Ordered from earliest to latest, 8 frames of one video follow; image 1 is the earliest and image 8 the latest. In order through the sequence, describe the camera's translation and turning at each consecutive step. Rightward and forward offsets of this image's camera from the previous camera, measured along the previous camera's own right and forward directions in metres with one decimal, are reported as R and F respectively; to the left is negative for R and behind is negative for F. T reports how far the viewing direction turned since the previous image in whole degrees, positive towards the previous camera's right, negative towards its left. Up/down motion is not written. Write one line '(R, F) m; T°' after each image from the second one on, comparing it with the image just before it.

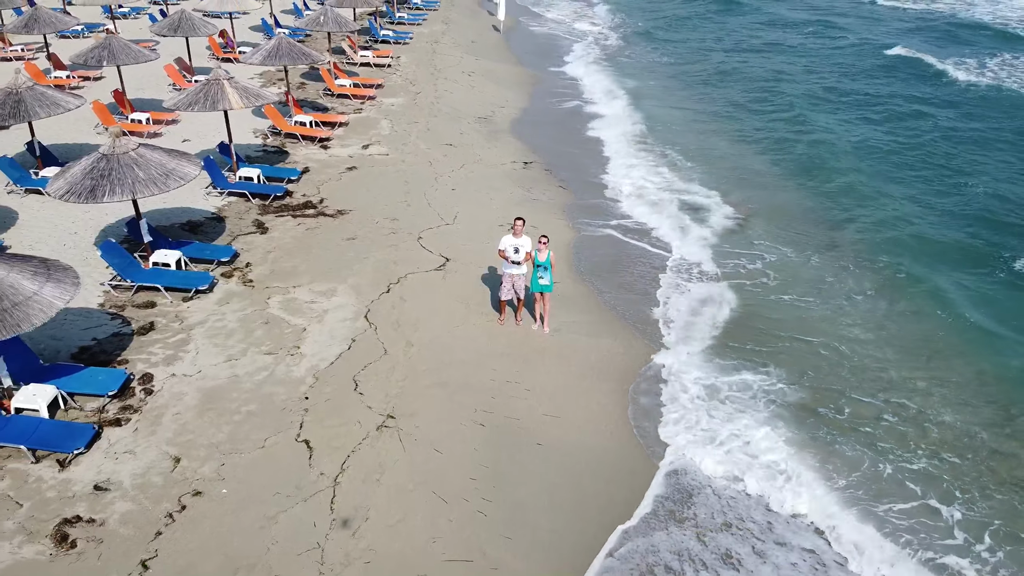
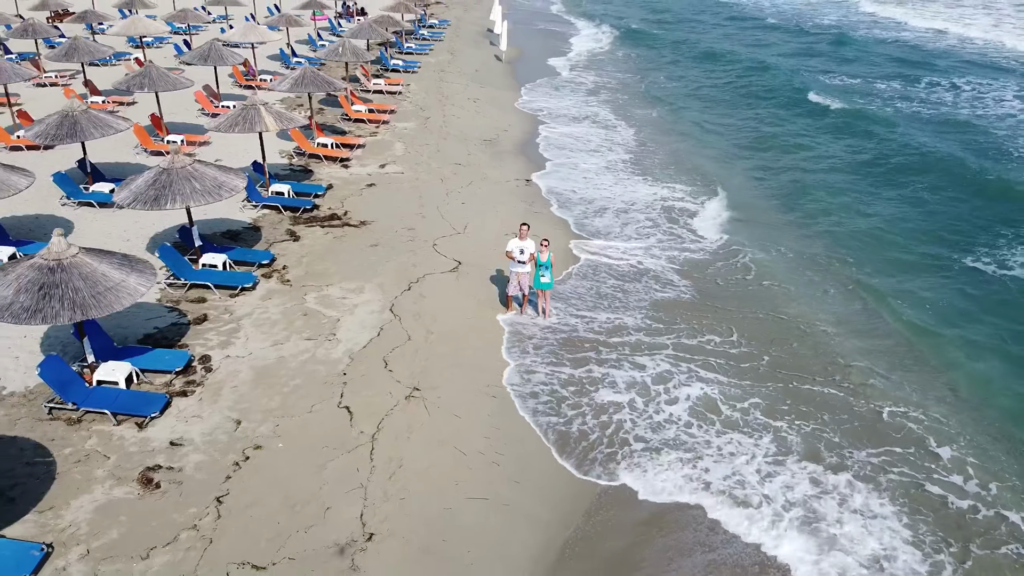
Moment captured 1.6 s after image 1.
(-0.1, -1.2) m; 0°
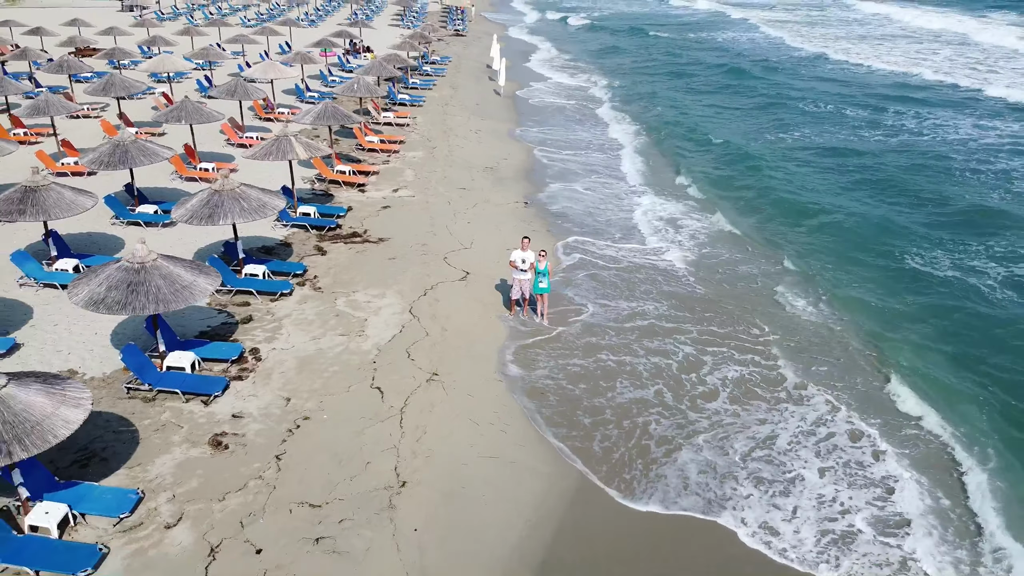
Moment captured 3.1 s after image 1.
(-0.1, -1.5) m; 0°
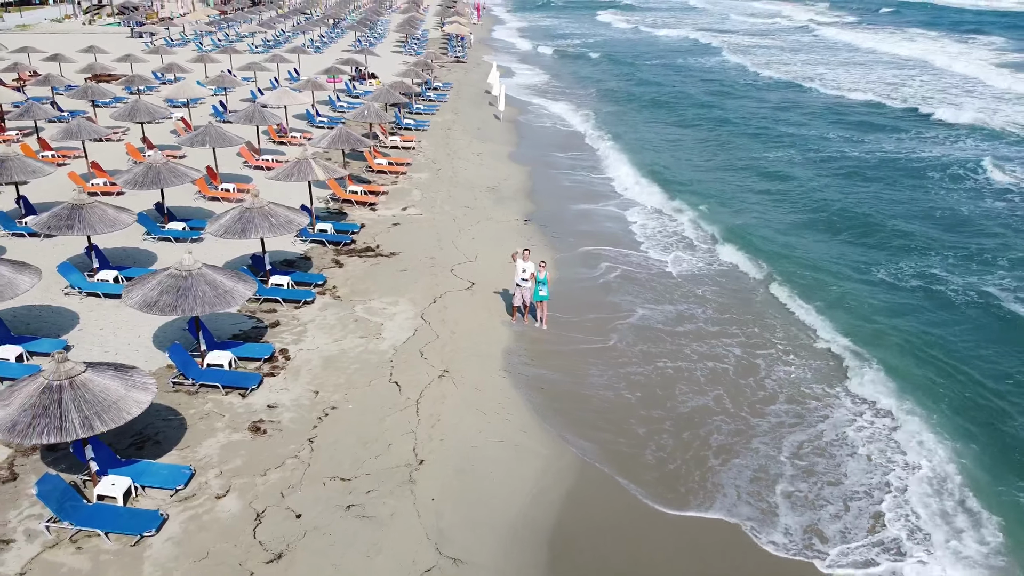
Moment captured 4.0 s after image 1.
(-0.1, -1.1) m; 0°
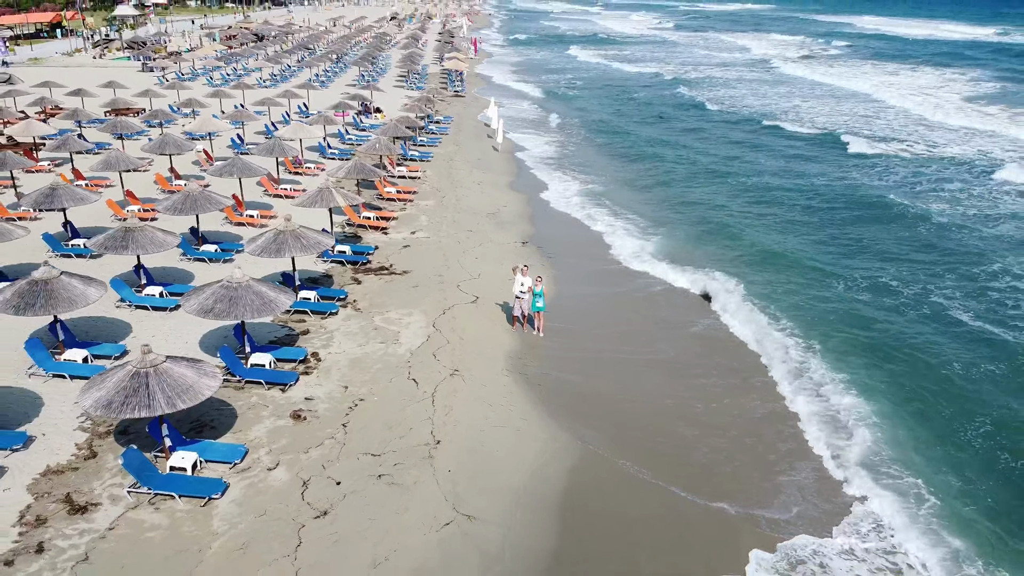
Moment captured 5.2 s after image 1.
(-0.1, -1.6) m; 0°
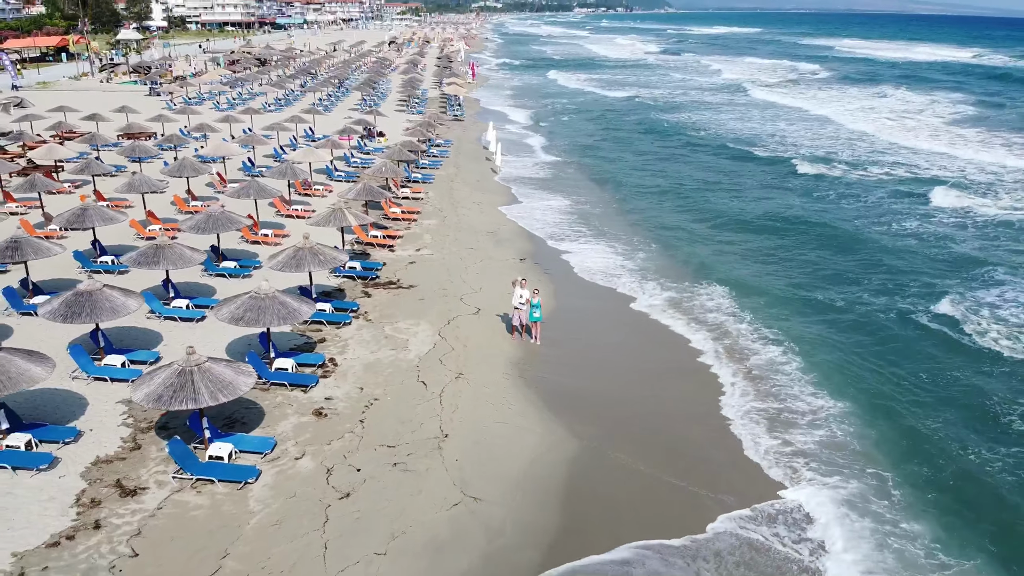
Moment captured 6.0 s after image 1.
(-0.1, -1.2) m; 0°
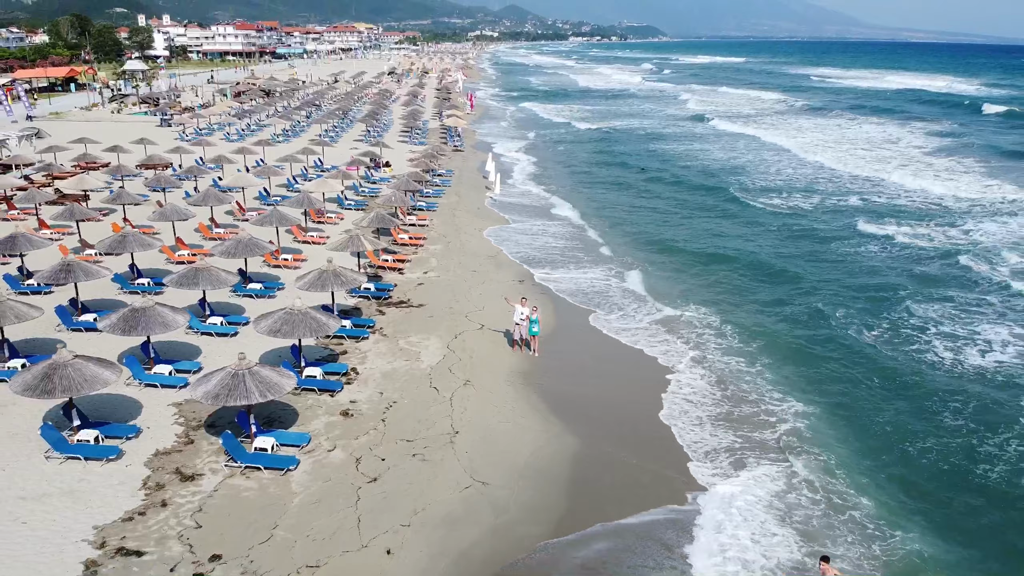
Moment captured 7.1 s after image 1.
(-0.1, -1.8) m; 0°
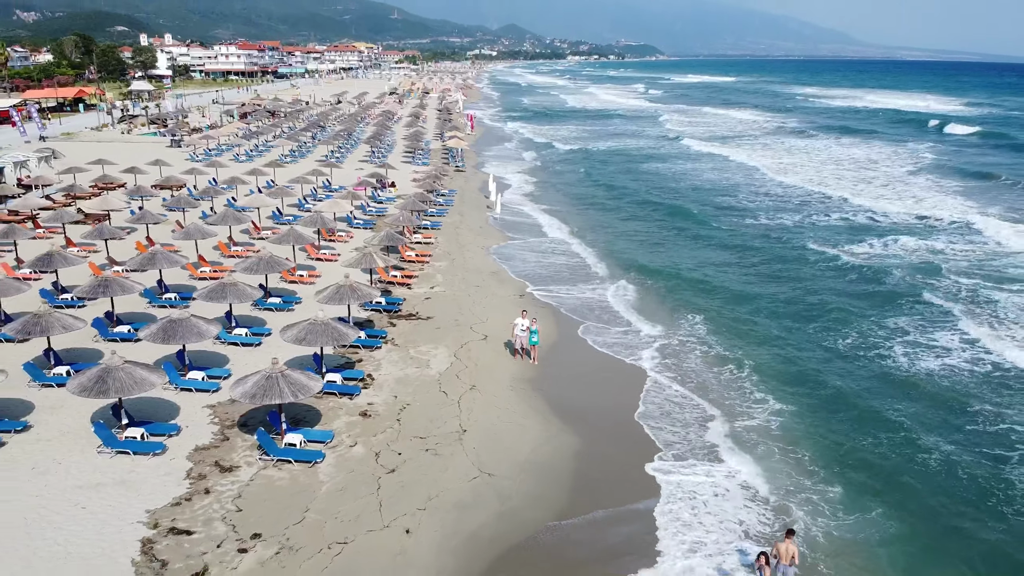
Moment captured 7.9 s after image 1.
(-0.1, -1.5) m; 0°
